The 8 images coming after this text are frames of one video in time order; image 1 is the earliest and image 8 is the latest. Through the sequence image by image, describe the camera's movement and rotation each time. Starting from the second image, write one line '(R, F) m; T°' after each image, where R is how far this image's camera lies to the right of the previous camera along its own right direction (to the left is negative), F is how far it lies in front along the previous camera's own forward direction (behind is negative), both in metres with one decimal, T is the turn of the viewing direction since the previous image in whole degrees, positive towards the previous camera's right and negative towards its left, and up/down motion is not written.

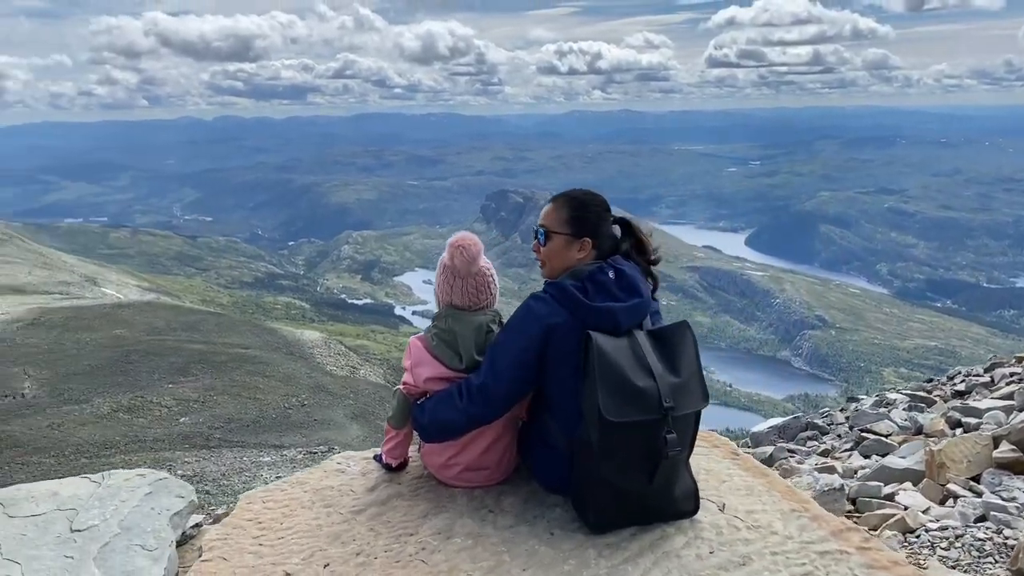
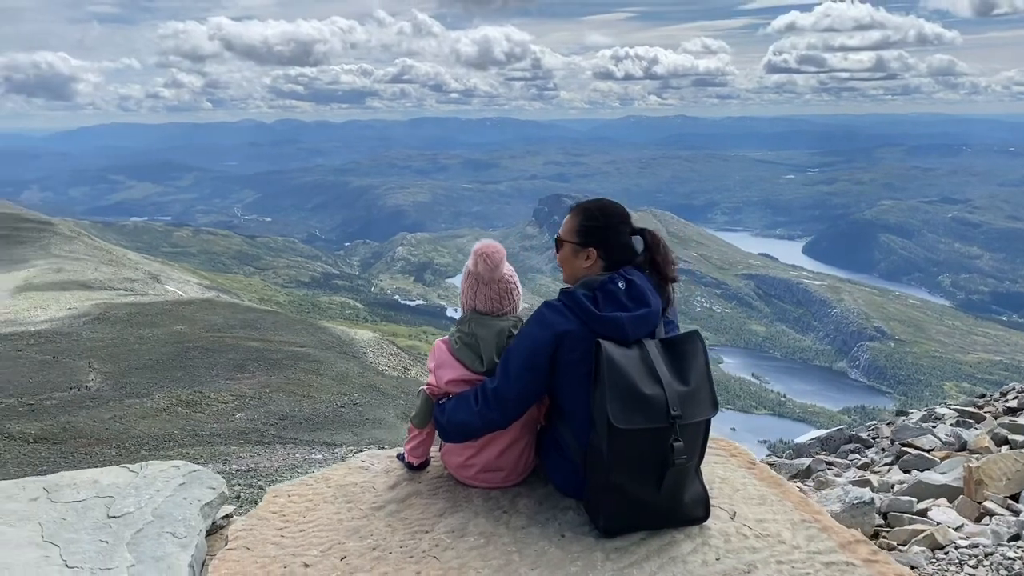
(+0.3, -0.2) m; -3°
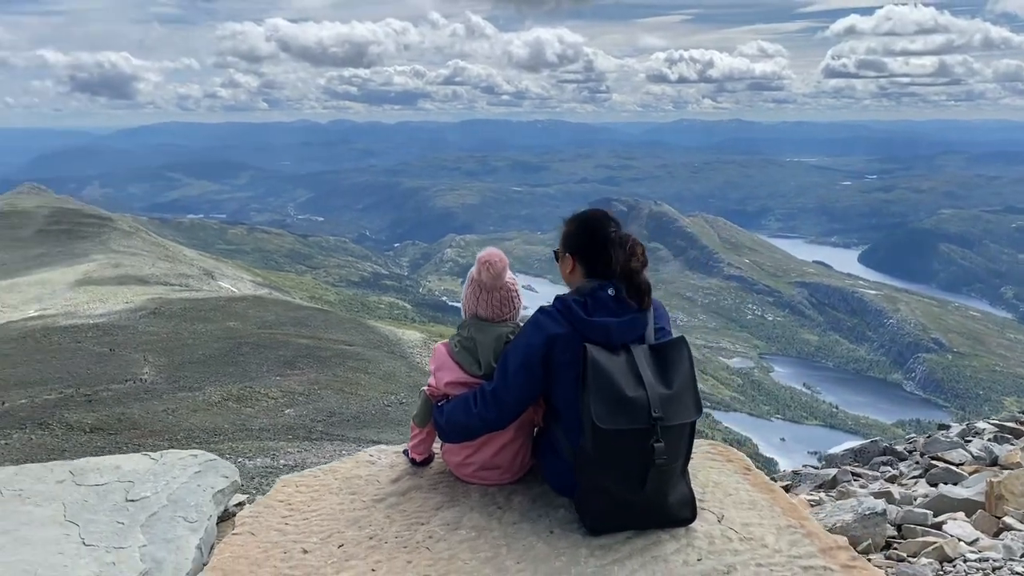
(+0.4, -0.3) m; -3°
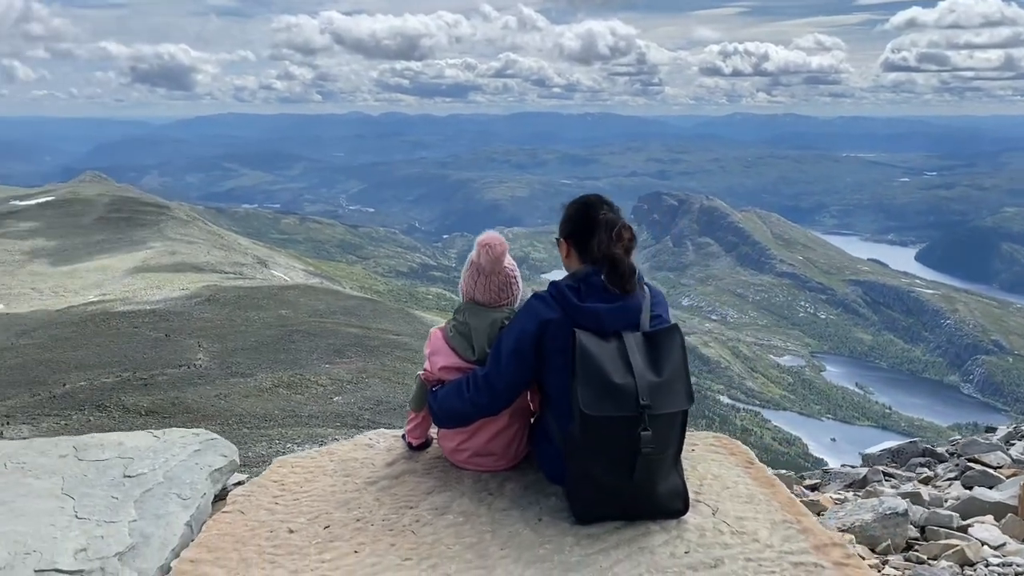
(+0.4, +0.1) m; -3°
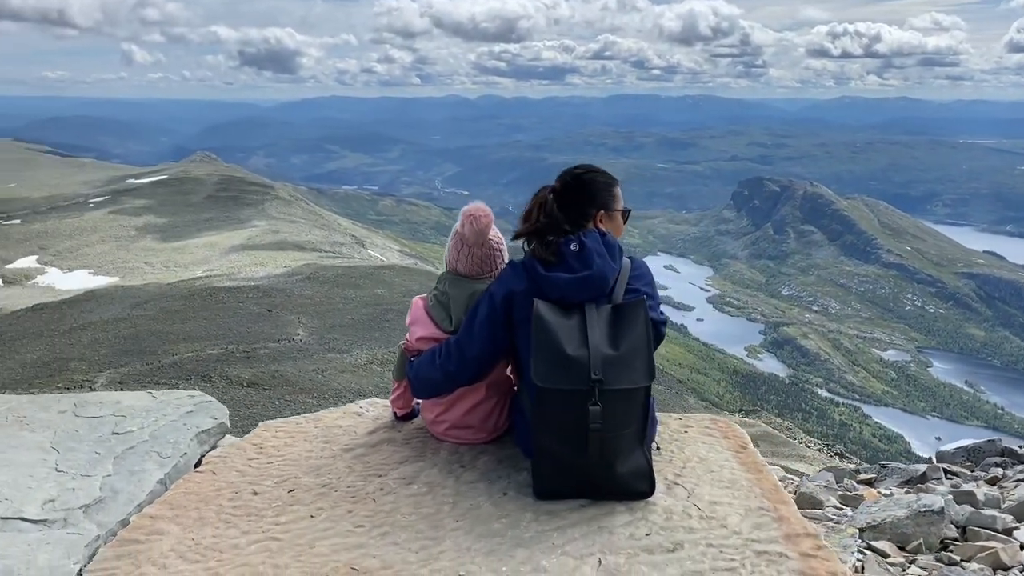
(+0.9, +0.2) m; -6°
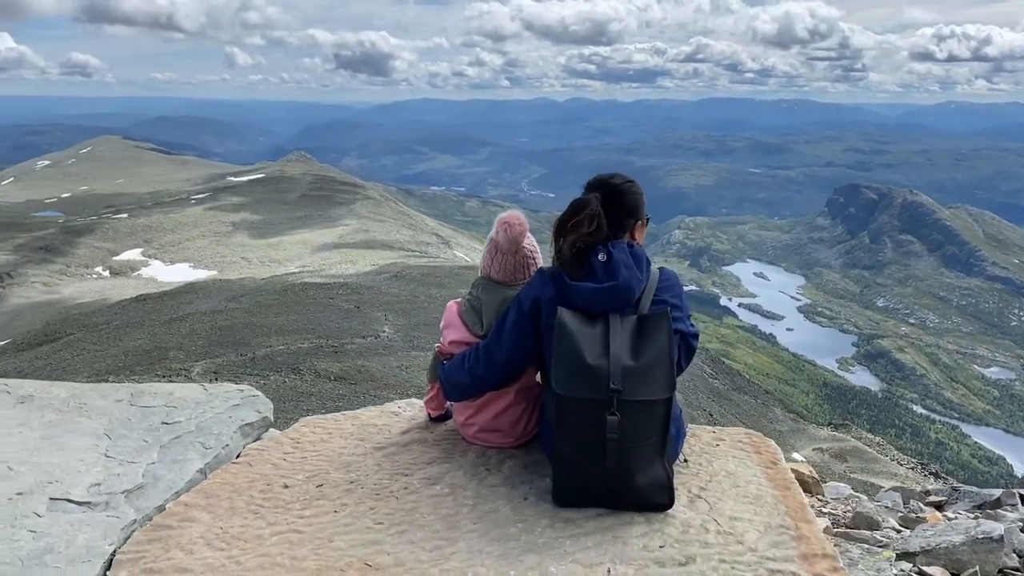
(+0.4, -0.1) m; -6°
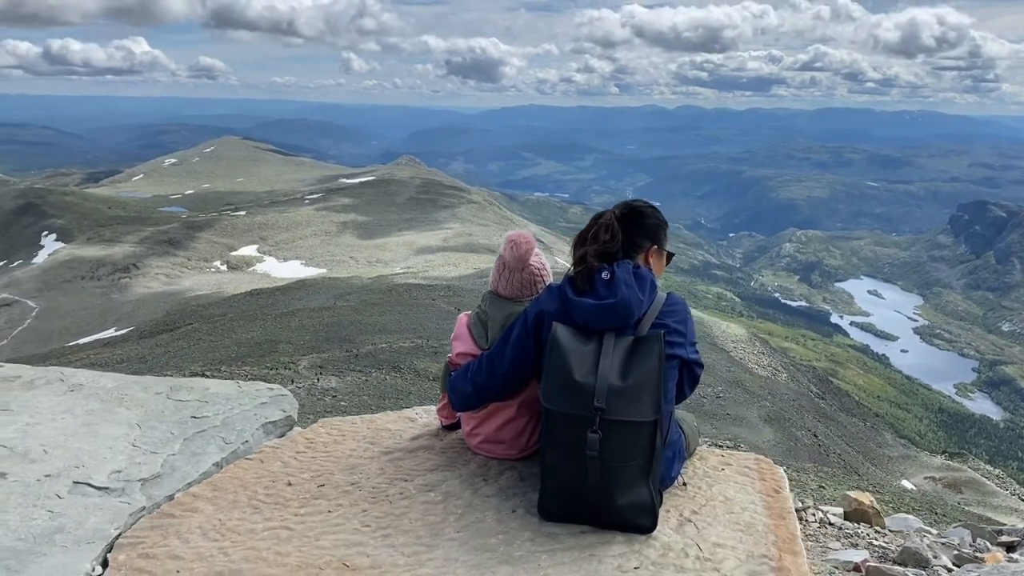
(+0.8, -0.1) m; -7°
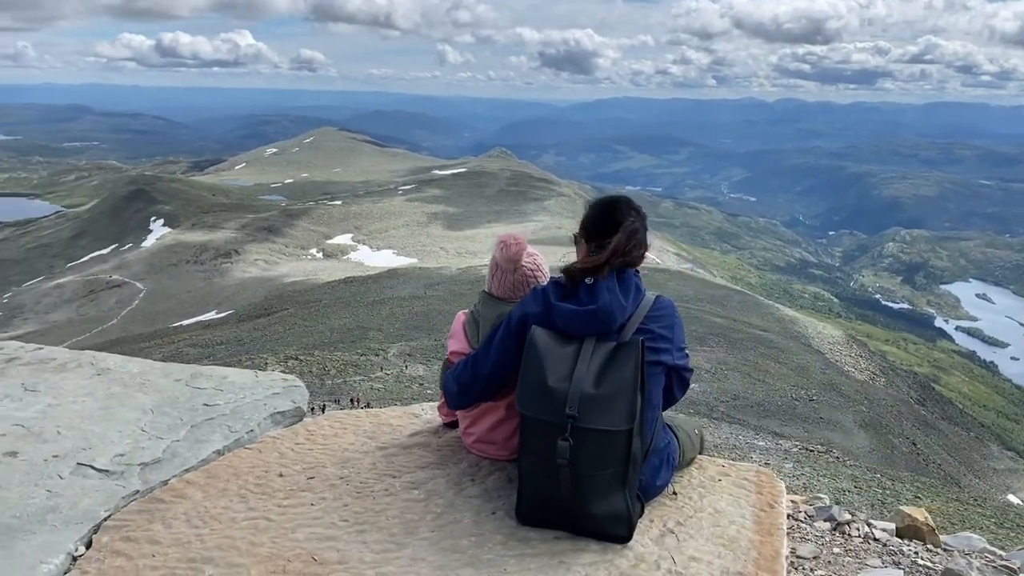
(+0.8, +0.1) m; -6°
